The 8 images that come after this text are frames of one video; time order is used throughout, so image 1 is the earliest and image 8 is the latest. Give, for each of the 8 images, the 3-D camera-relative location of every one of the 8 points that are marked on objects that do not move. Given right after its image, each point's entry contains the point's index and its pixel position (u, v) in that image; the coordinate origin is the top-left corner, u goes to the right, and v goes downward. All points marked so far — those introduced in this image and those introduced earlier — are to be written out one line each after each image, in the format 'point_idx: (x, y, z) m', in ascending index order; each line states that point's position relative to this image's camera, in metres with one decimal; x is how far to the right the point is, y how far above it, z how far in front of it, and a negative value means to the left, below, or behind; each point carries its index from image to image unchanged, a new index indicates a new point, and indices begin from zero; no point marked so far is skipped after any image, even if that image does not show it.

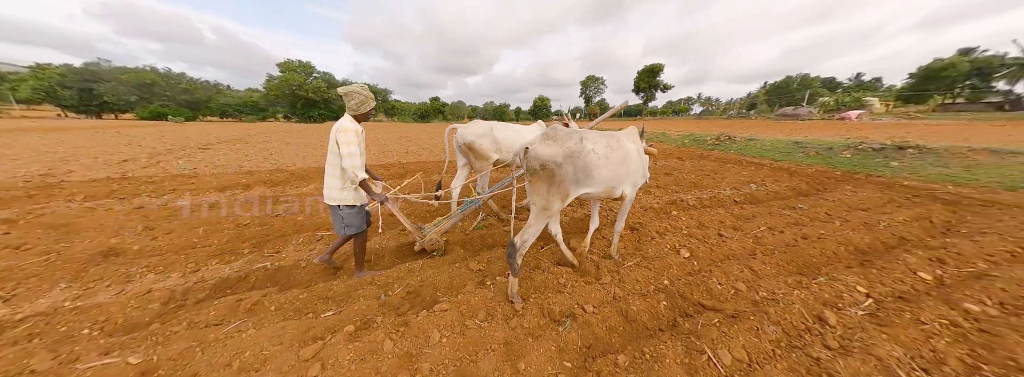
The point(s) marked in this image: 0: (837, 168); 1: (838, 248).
0: (+8.3, +0.5, +6.2) m
1: (+3.6, -0.7, +2.6) m
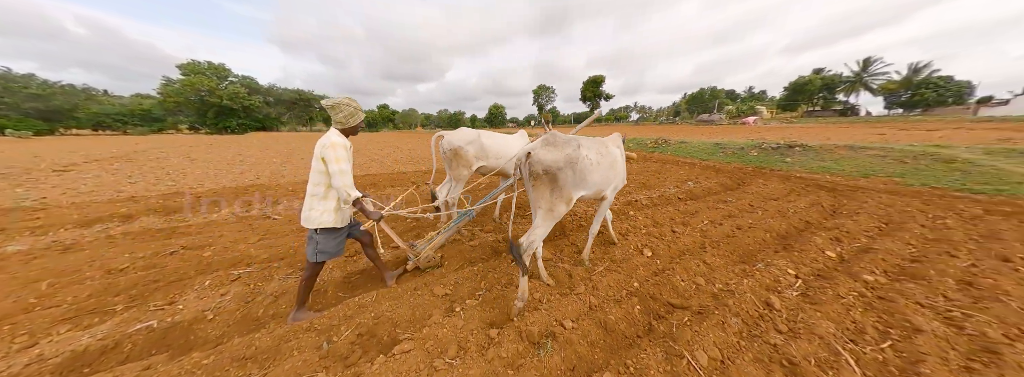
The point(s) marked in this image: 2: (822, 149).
0: (+7.2, +0.7, +7.4) m
1: (+3.2, -0.6, +3.0) m
2: (+9.7, +1.2, +7.6) m
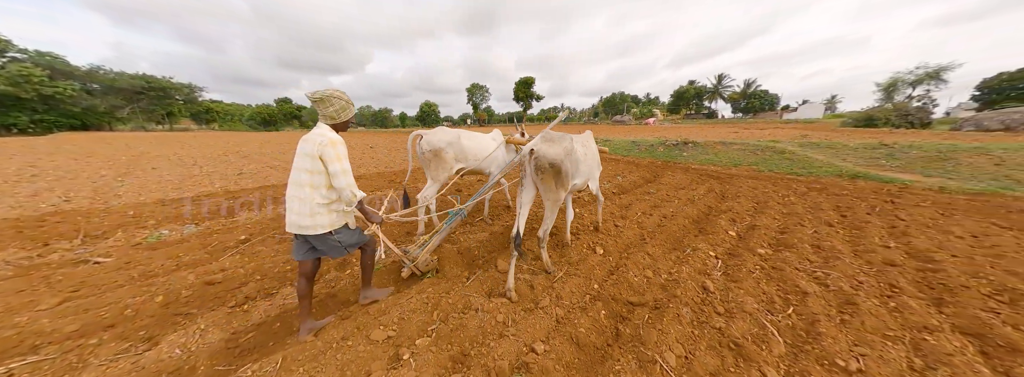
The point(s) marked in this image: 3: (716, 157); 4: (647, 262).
0: (+5.3, +1.1, +8.7) m
1: (+2.5, -0.5, +3.5) m
2: (+7.6, +1.7, +9.6) m
3: (+6.8, +1.1, +8.1) m
4: (+1.4, -0.7, +2.5) m
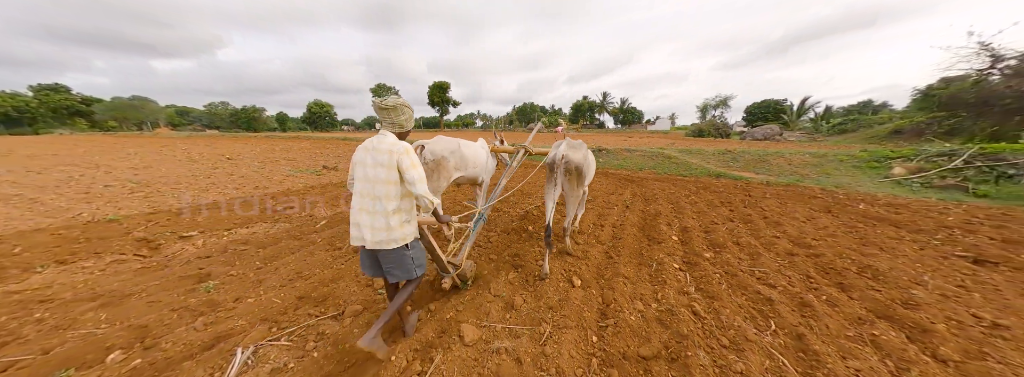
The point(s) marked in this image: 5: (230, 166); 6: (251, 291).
0: (+2.6, +0.9, +9.4) m
1: (+1.8, -0.6, +3.6) m
2: (+4.6, +1.7, +11.0) m
3: (+4.3, +1.0, +9.3) m
4: (+1.1, -0.9, +2.2) m
5: (-10.1, +0.8, +8.7) m
6: (-2.4, -1.0, +2.3) m
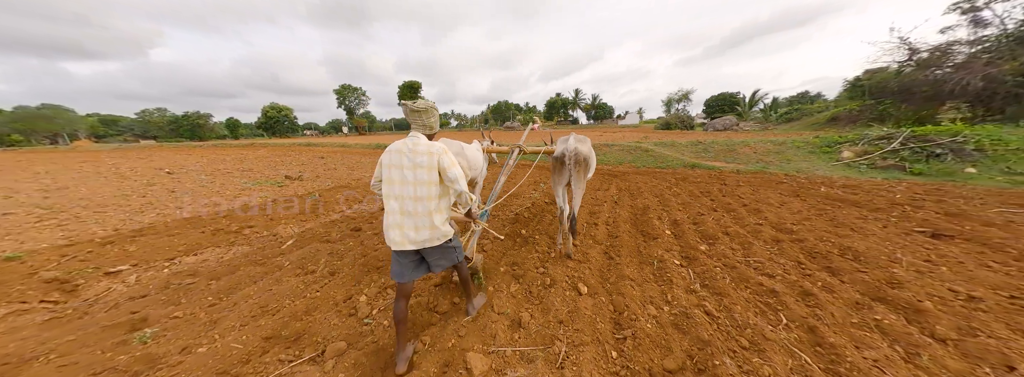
0: (+1.9, +1.0, +9.4) m
1: (+1.7, -0.6, +3.6) m
2: (+3.7, +1.9, +11.1) m
3: (+3.6, +1.2, +9.4) m
4: (+1.1, -0.9, +2.1) m
5: (-10.7, +0.2, +7.6) m
6: (-2.4, -1.1, +1.9) m
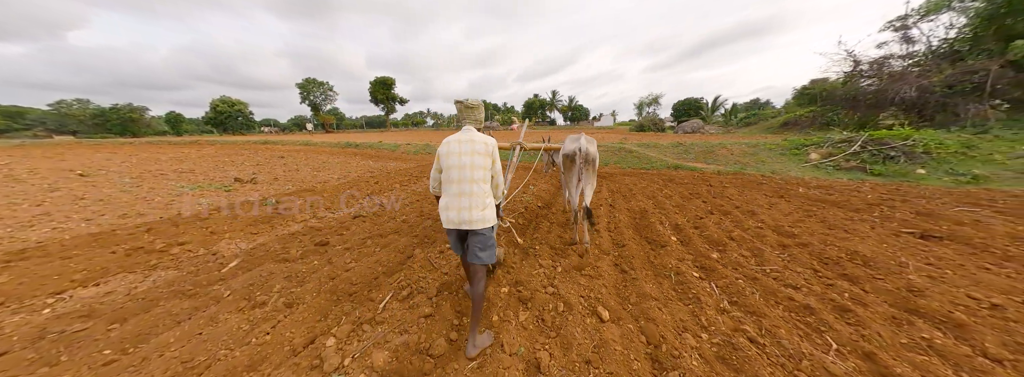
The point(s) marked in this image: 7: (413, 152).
0: (+1.3, +1.0, +9.2) m
1: (+1.6, -0.6, +3.3) m
2: (+2.9, +1.9, +11.0) m
3: (+3.0, +1.2, +9.4) m
4: (+1.2, -1.0, +1.8) m
5: (-11.1, +0.1, +6.2) m
6: (-2.3, -1.2, +1.3) m
7: (-5.3, +1.9, +13.0) m
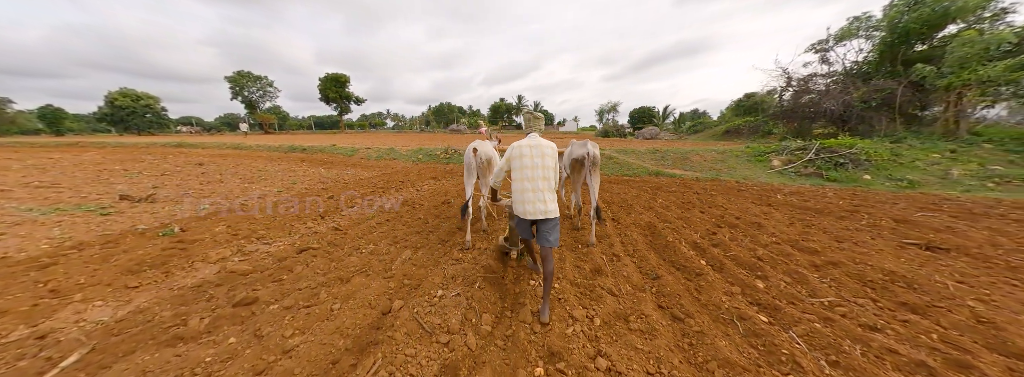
0: (+0.6, +0.7, +8.7) m
1: (+1.7, -0.8, +2.9) m
2: (+1.8, +1.6, +10.7) m
3: (+2.2, +0.9, +9.1) m
4: (+1.4, -1.2, +1.3) m
5: (-11.3, -0.4, +4.0) m
6: (-1.9, -1.5, +0.3) m
7: (-6.5, +1.5, +11.5) m
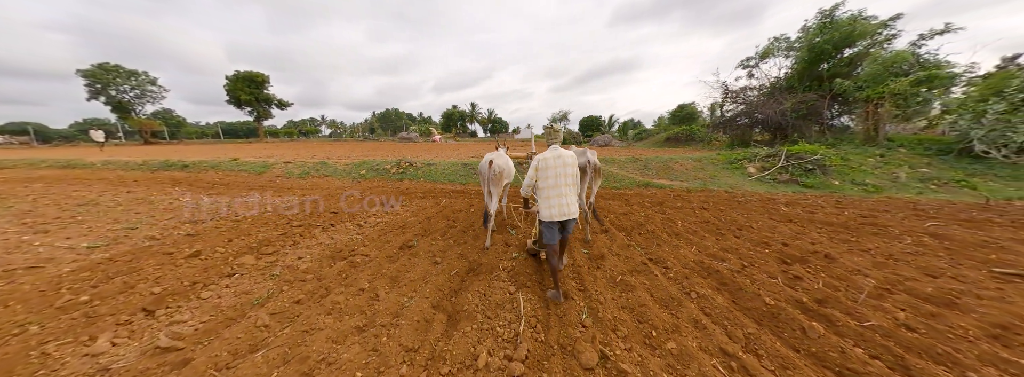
0: (-0.3, +0.1, +7.2) m
1: (+2.0, -1.2, +1.7) m
2: (+0.6, +1.0, +9.5) m
3: (+1.2, +0.4, +7.9) m
4: (+2.0, -1.4, +0.2) m
5: (-11.0, -1.4, +0.5) m
6: (-1.1, -1.9, -1.5) m
7: (-7.8, +0.5, +8.7) m
